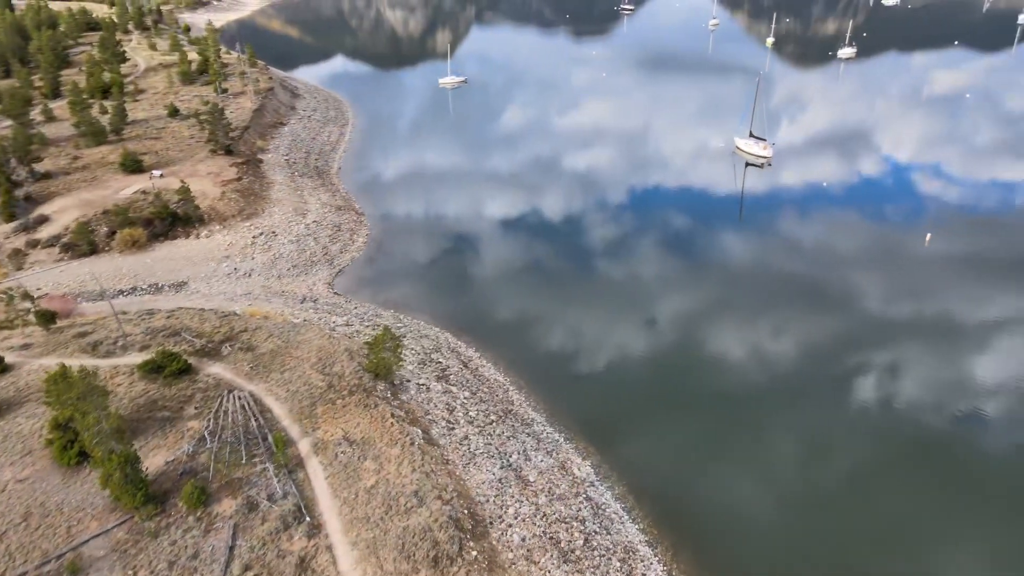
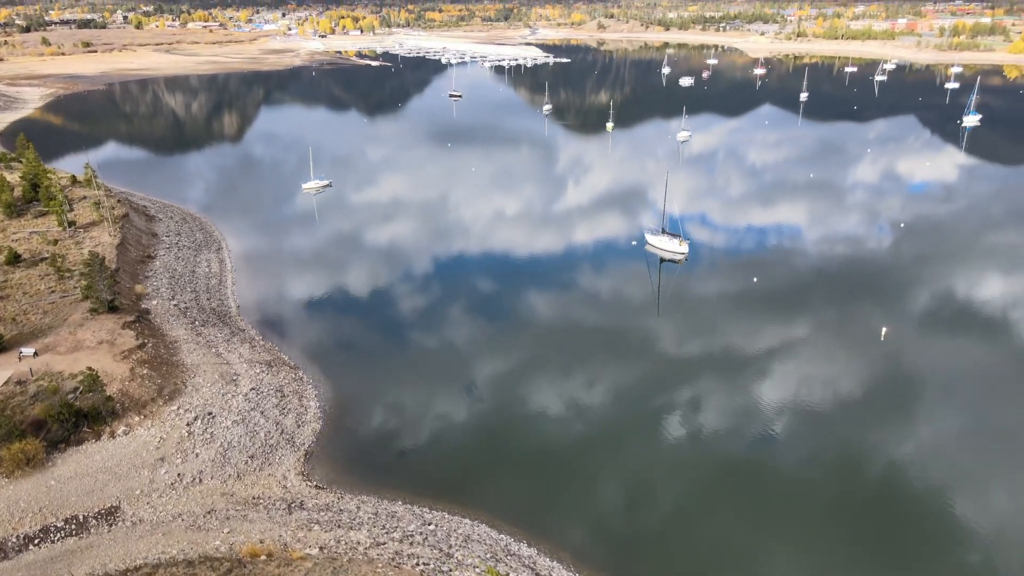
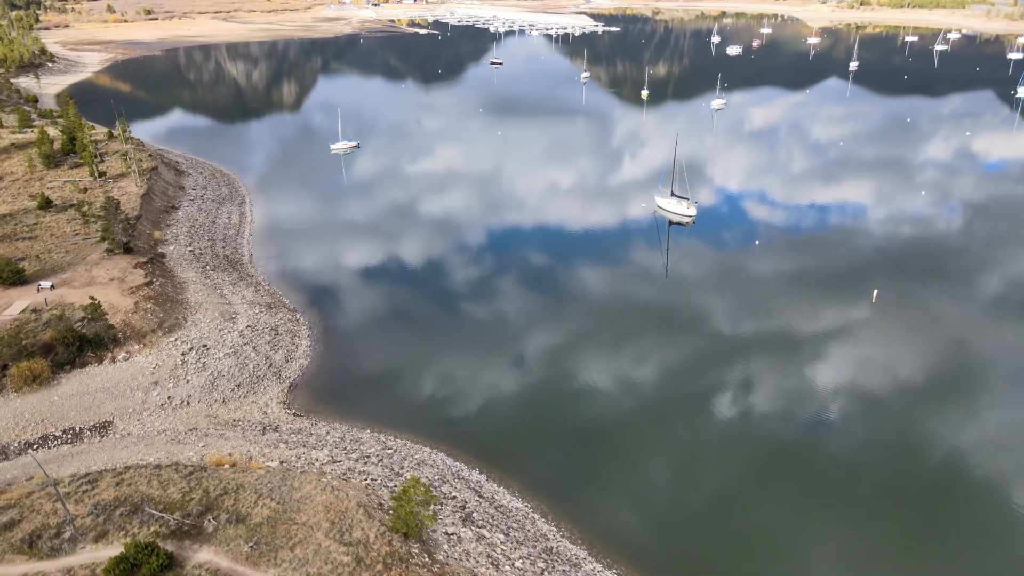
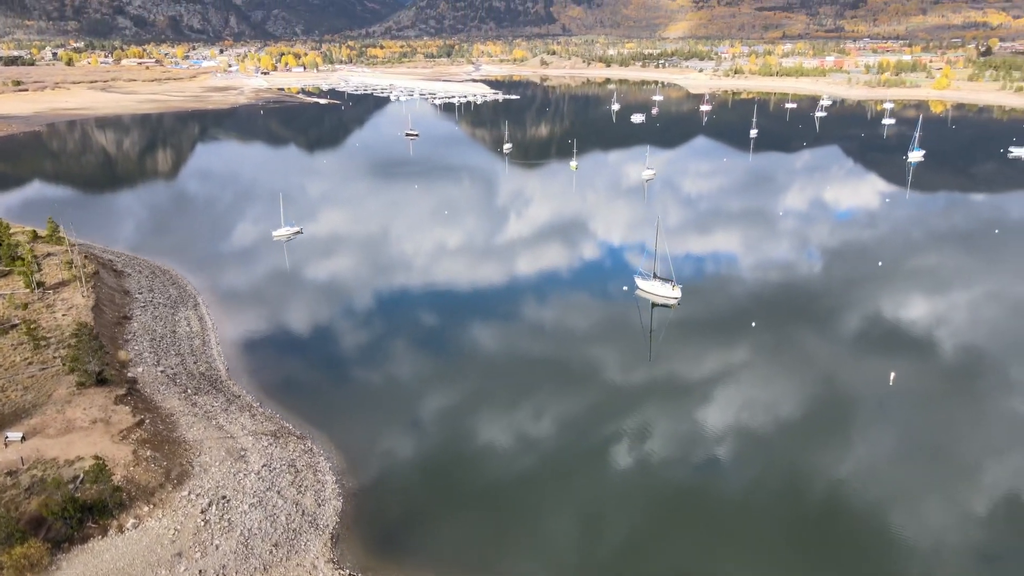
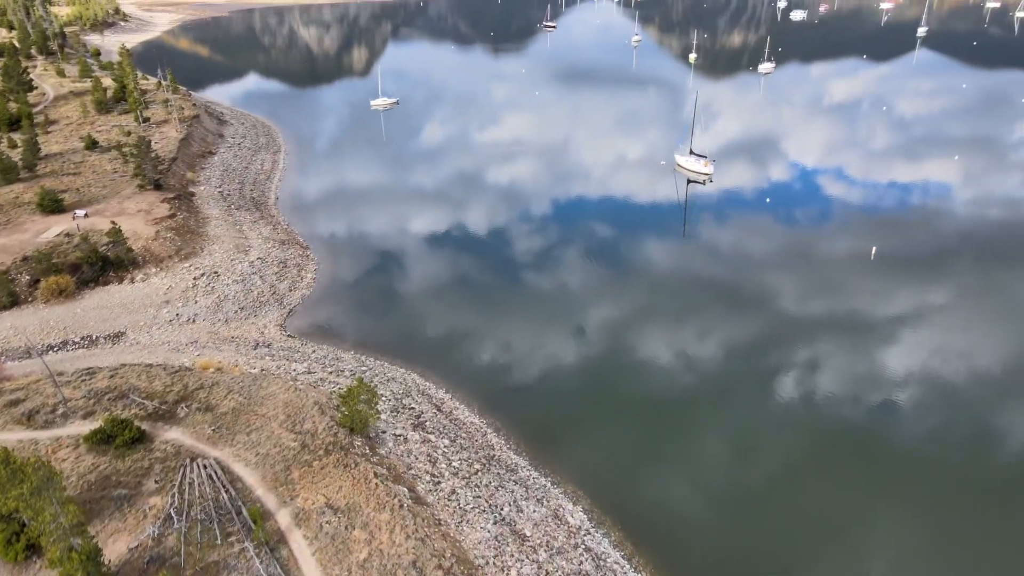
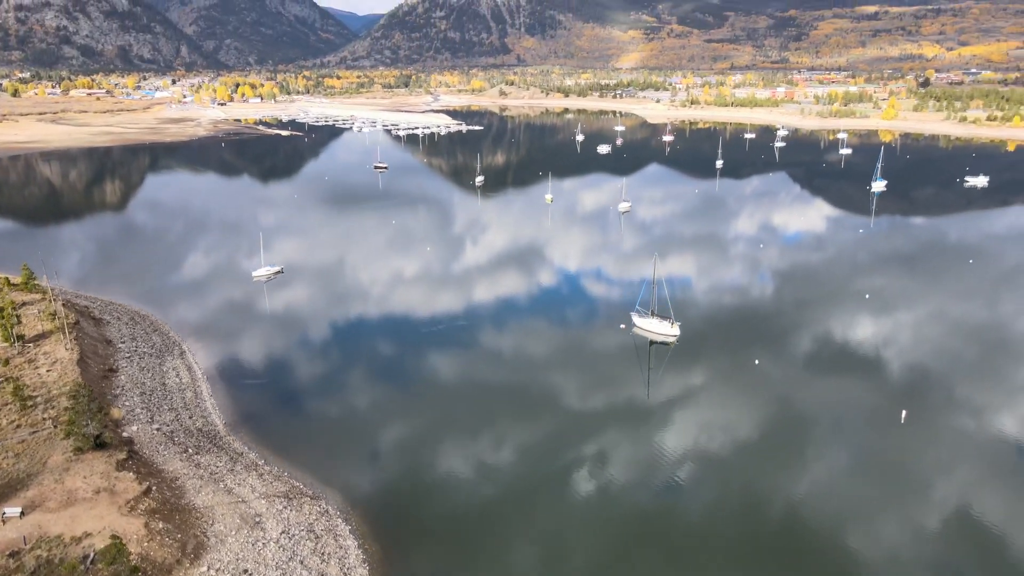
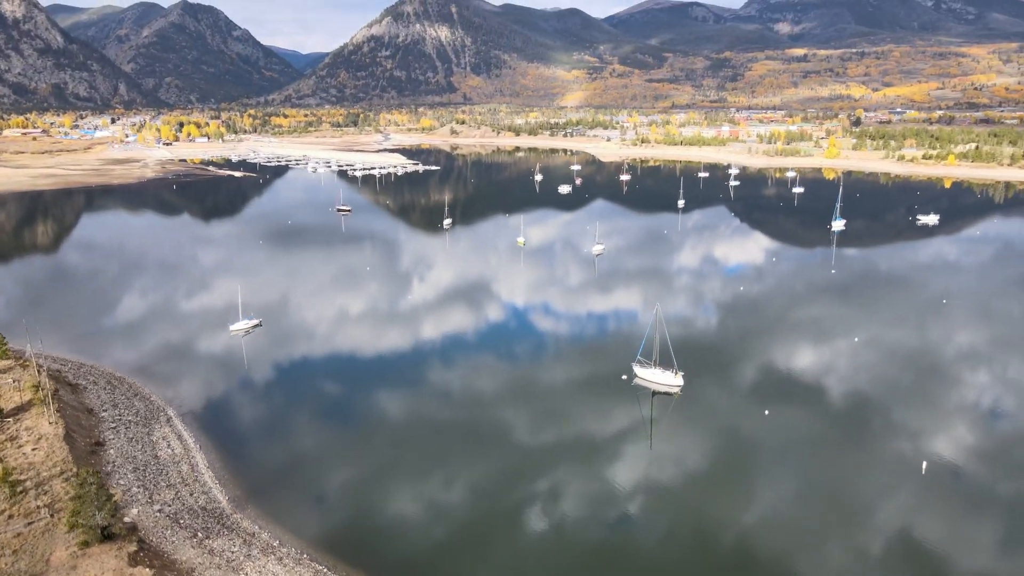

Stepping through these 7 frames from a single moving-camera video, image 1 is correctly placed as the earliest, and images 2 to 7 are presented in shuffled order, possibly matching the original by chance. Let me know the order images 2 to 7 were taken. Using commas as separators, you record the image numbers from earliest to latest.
5, 3, 2, 4, 6, 7
